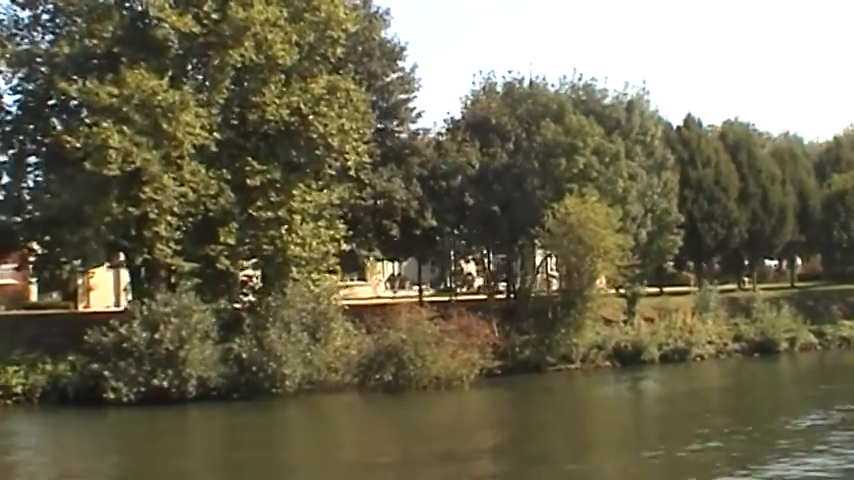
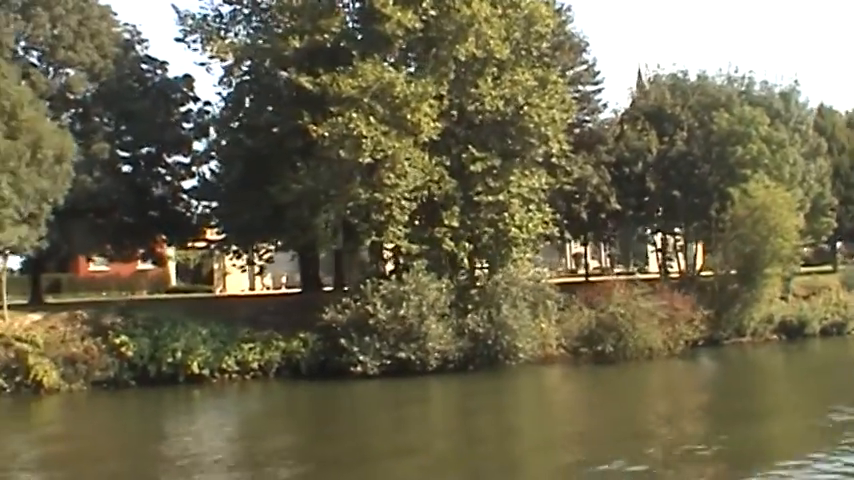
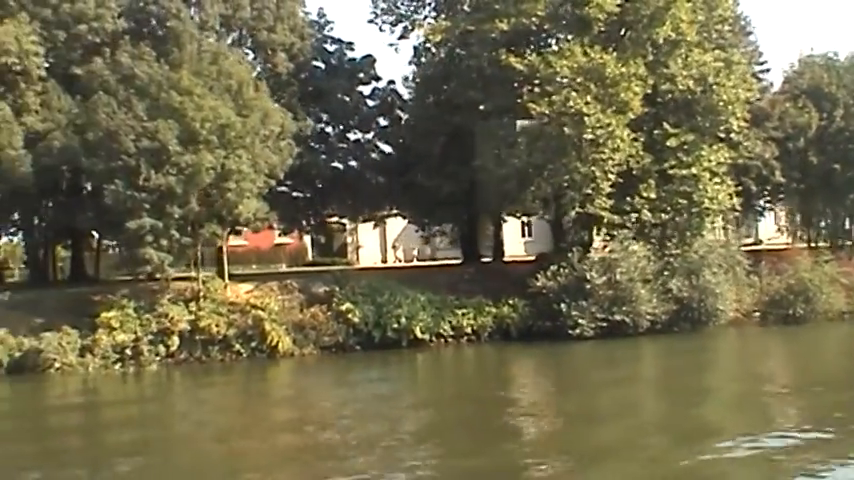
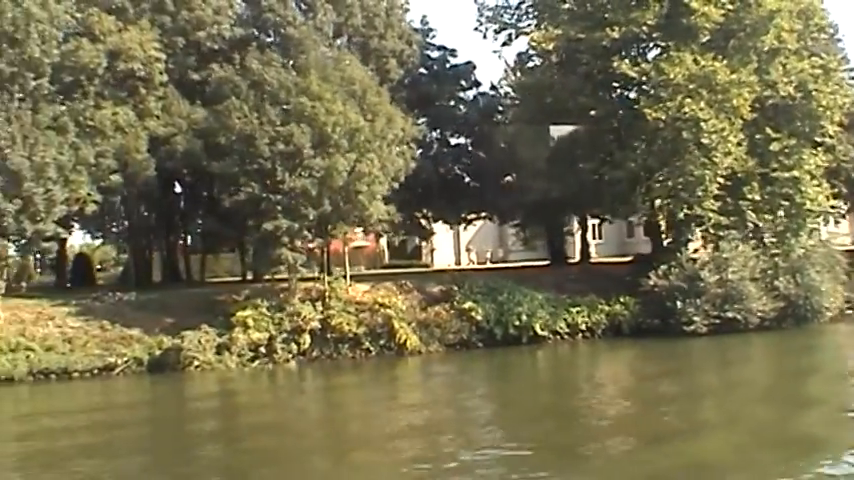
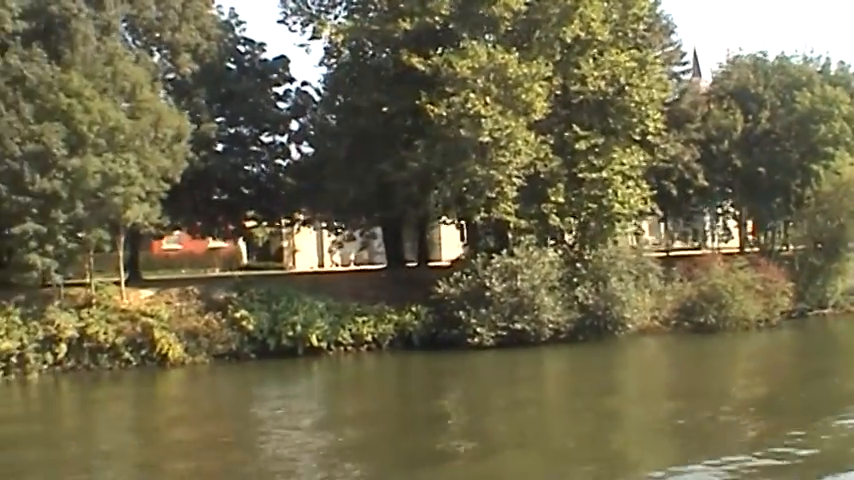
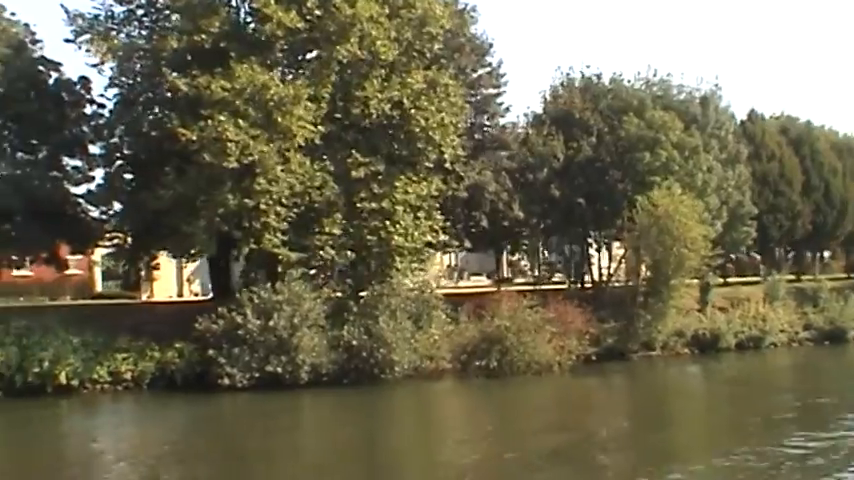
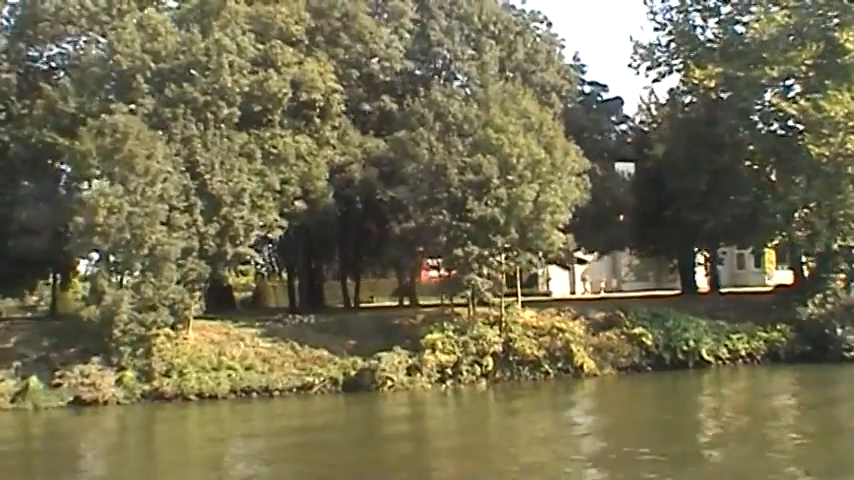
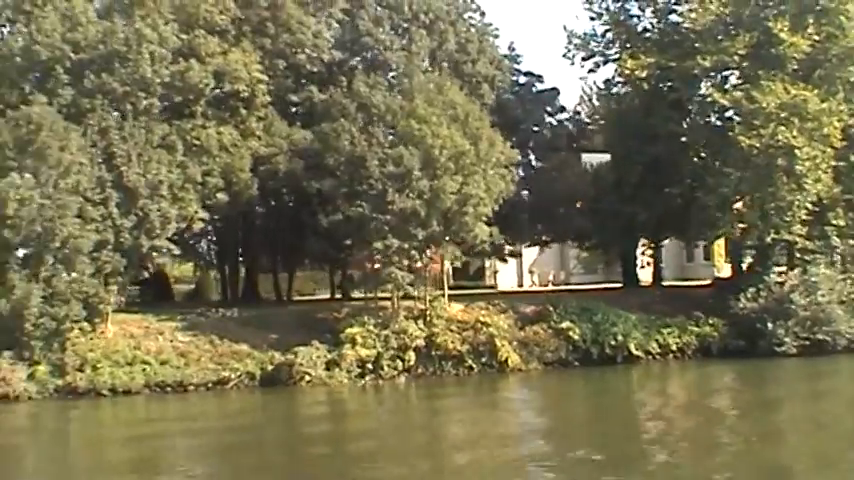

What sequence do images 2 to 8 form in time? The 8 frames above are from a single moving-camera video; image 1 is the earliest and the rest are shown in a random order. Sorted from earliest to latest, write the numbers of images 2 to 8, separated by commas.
6, 2, 5, 3, 4, 8, 7
